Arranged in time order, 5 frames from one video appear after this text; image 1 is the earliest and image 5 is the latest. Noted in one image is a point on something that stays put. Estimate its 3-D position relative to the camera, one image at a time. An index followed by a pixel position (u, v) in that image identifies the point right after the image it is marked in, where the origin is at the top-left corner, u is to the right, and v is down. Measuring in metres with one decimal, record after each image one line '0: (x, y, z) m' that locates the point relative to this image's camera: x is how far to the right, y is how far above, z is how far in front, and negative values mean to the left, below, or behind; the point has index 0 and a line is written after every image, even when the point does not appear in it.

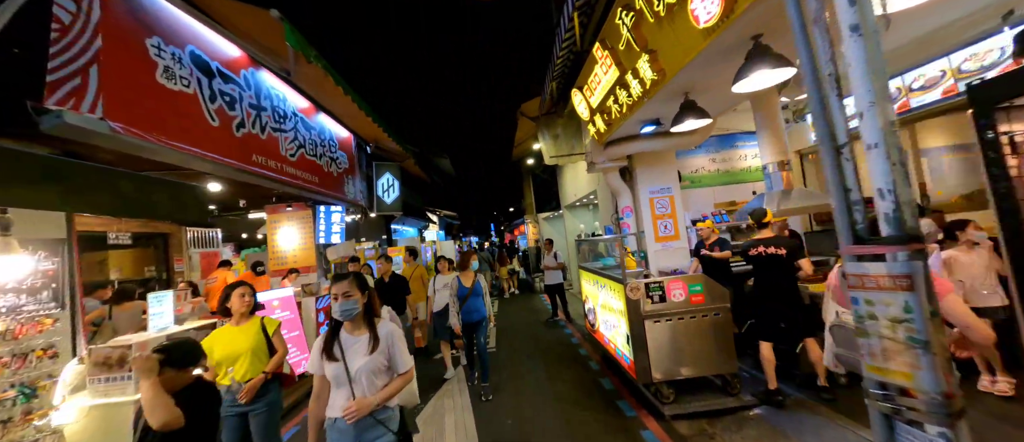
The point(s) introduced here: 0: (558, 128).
0: (+0.9, +1.7, +6.7) m
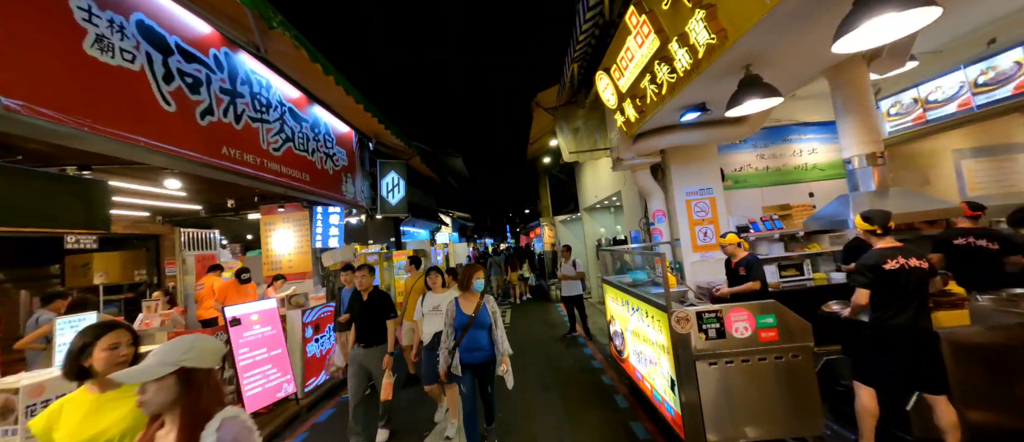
0: (+1.1, +1.7, +5.9) m
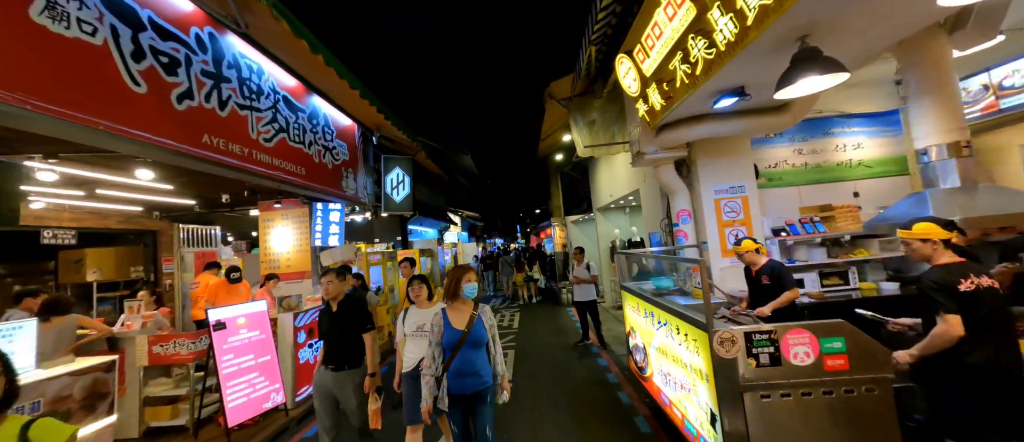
0: (+1.3, +1.7, +5.5) m
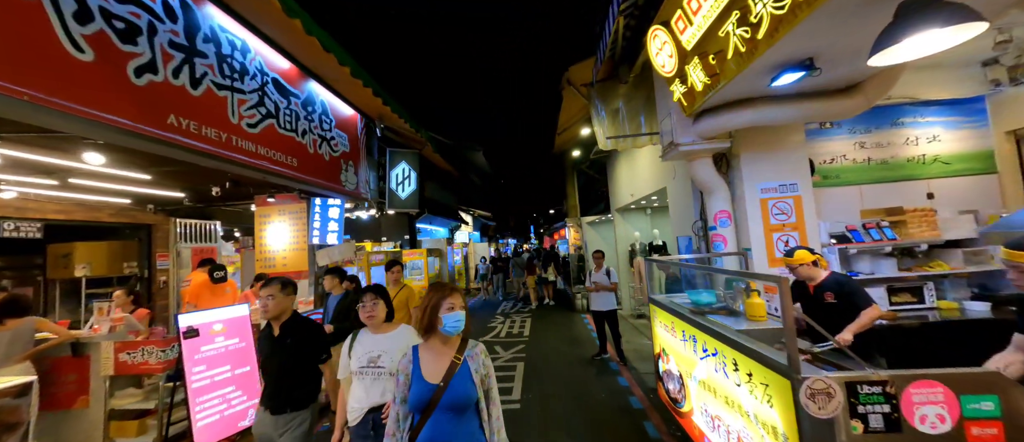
0: (+1.5, +1.6, +4.9) m
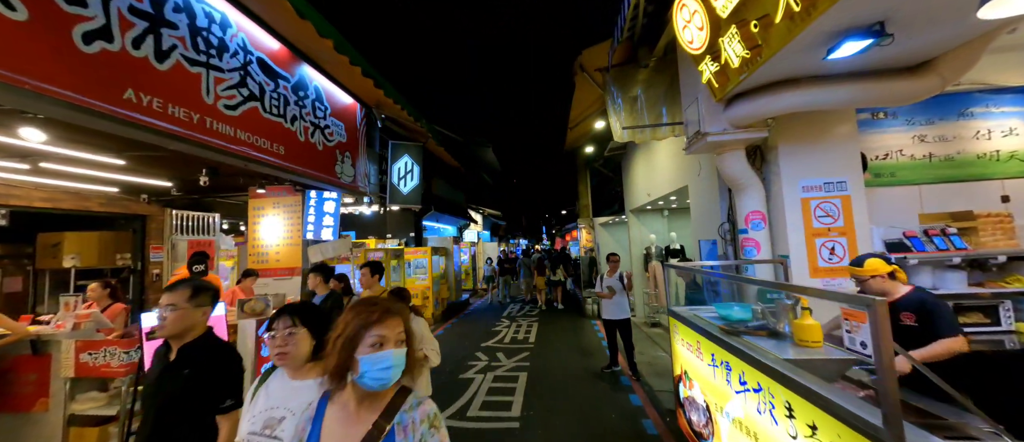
0: (+1.5, +1.6, +4.4) m
